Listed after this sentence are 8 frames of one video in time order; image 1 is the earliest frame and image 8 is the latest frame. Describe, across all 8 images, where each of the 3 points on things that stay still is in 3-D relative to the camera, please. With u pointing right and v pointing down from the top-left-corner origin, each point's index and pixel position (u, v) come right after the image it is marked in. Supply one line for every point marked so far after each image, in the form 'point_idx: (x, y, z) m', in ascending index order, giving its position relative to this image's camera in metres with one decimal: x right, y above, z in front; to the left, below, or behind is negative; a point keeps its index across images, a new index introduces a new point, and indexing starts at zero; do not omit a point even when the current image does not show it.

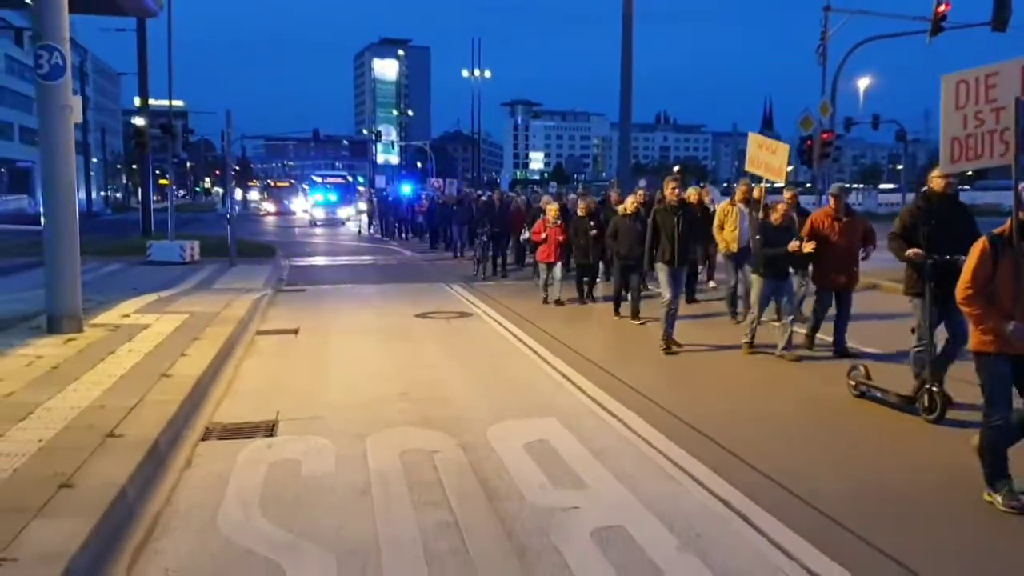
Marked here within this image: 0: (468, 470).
0: (-0.3, -1.2, +6.5) m
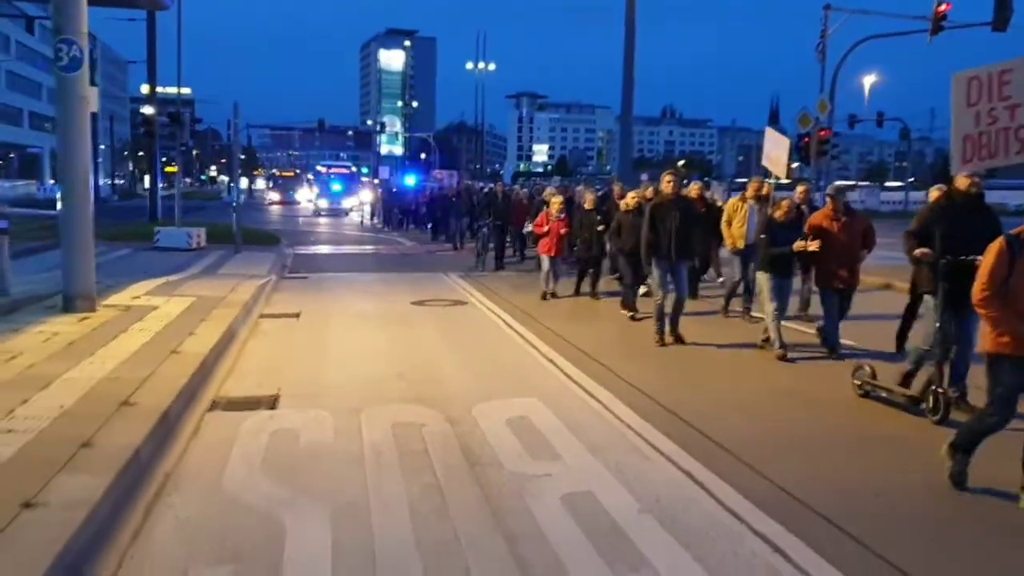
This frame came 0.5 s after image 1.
0: (-0.4, -1.1, +7.0) m
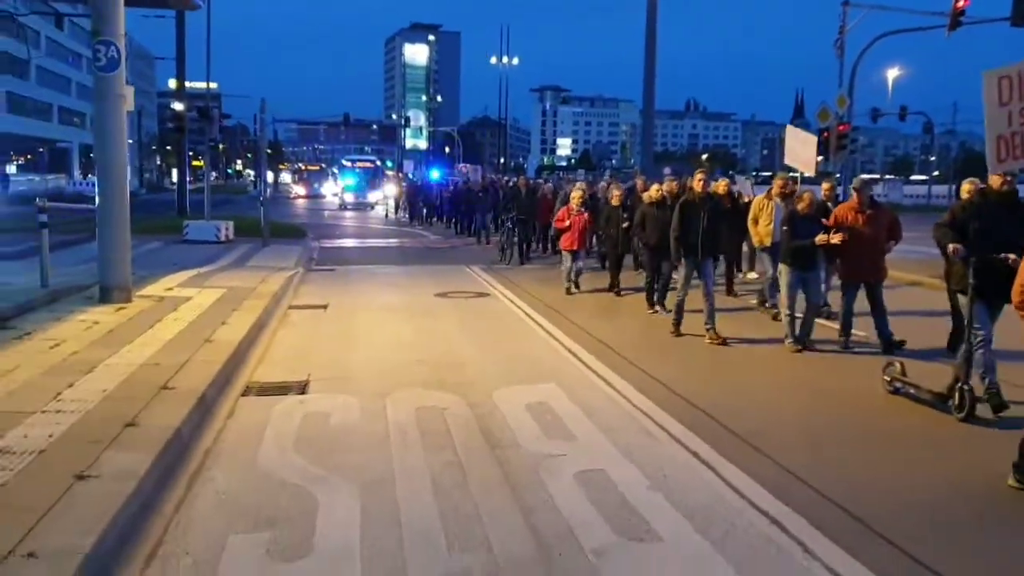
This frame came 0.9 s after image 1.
0: (-0.3, -1.0, +7.4) m
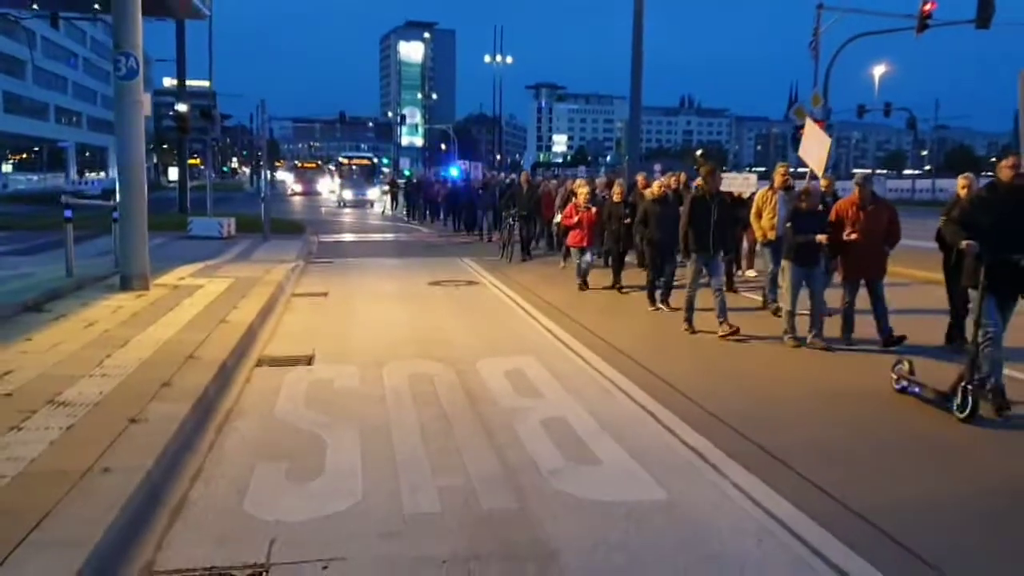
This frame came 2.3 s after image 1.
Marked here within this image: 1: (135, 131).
0: (-0.5, -0.9, +8.6) m
1: (-5.2, +2.2, +13.4) m
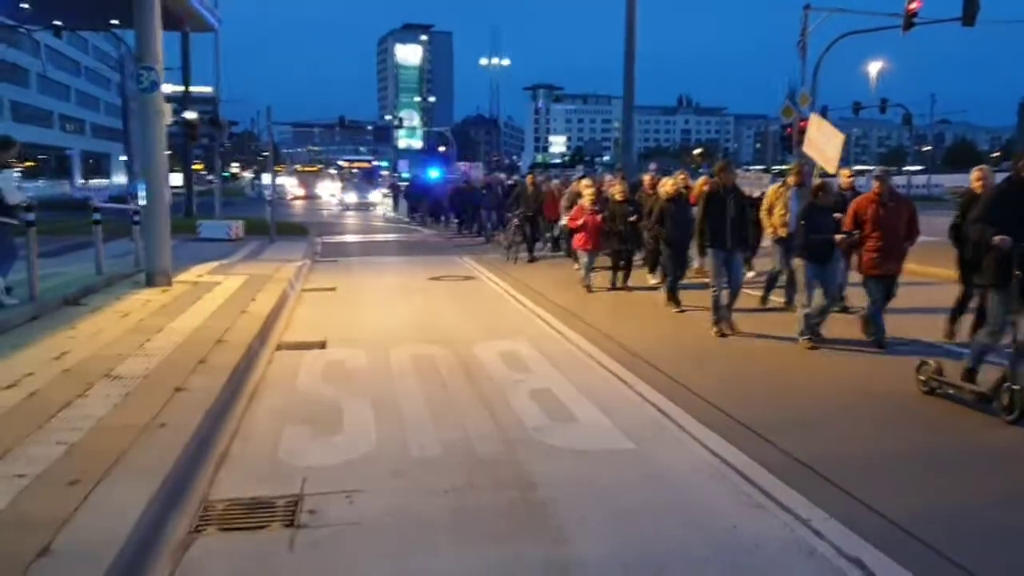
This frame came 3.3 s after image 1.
0: (-0.5, -0.8, +9.7) m
1: (-5.3, +2.2, +14.5) m
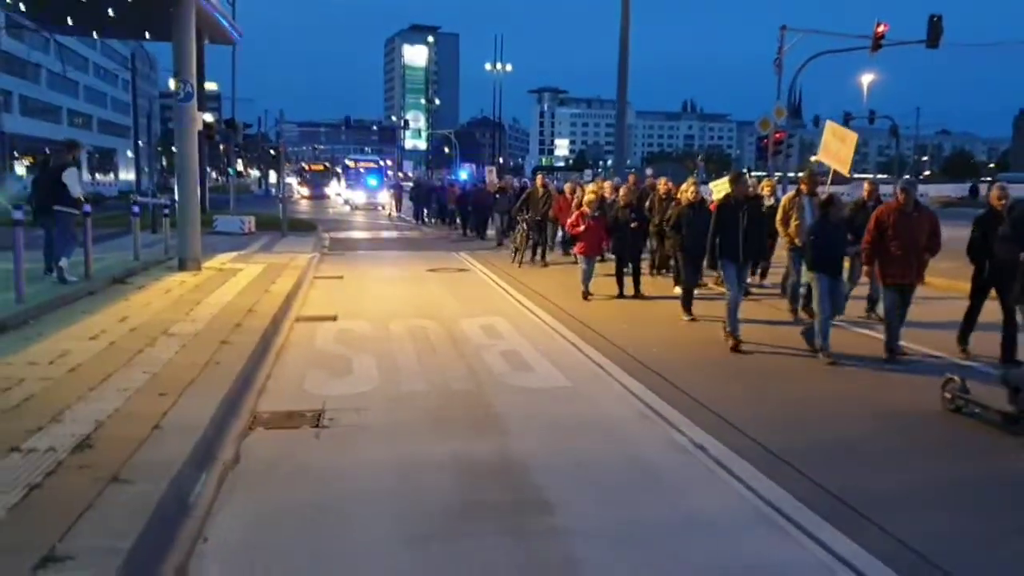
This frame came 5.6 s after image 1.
0: (-0.8, -0.6, +11.8) m
1: (-5.5, +2.5, +16.7) m
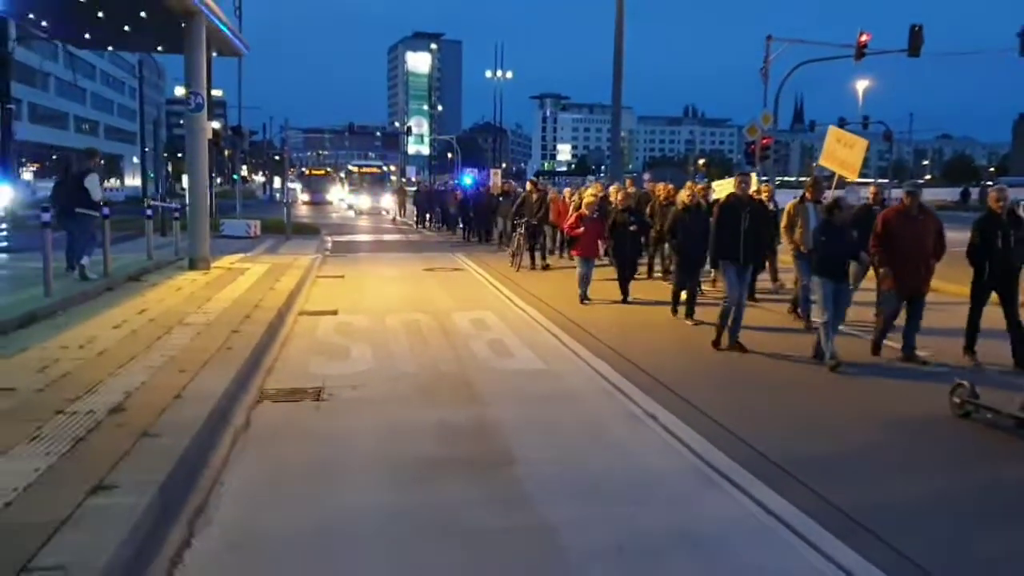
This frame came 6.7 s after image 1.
0: (-1.0, -0.5, +12.8) m
1: (-5.7, +2.5, +17.7) m
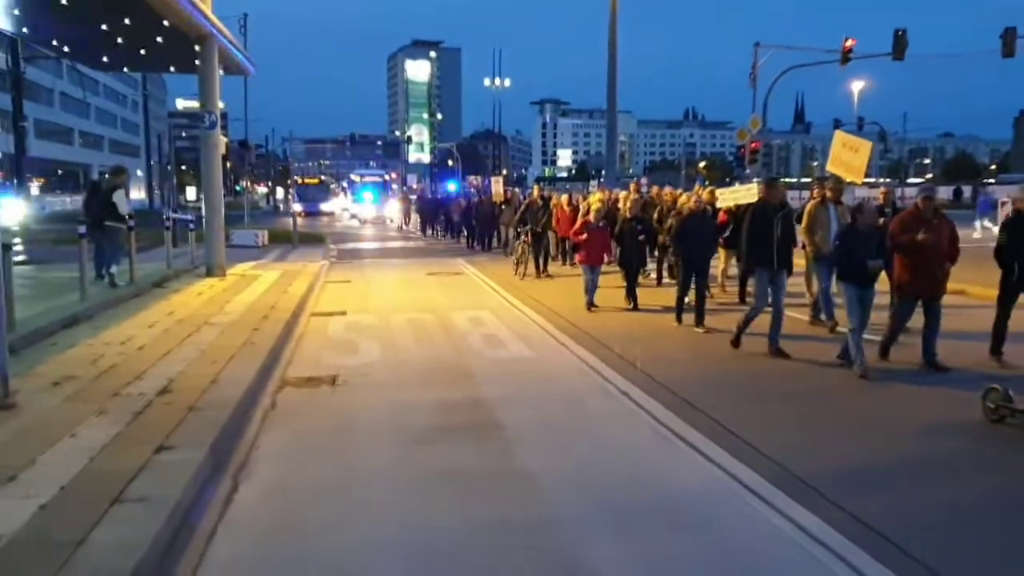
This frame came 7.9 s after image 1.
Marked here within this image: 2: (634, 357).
0: (-1.1, -0.5, +14.0) m
1: (-5.8, +2.4, +18.9) m
2: (+1.3, -0.7, +11.8) m
